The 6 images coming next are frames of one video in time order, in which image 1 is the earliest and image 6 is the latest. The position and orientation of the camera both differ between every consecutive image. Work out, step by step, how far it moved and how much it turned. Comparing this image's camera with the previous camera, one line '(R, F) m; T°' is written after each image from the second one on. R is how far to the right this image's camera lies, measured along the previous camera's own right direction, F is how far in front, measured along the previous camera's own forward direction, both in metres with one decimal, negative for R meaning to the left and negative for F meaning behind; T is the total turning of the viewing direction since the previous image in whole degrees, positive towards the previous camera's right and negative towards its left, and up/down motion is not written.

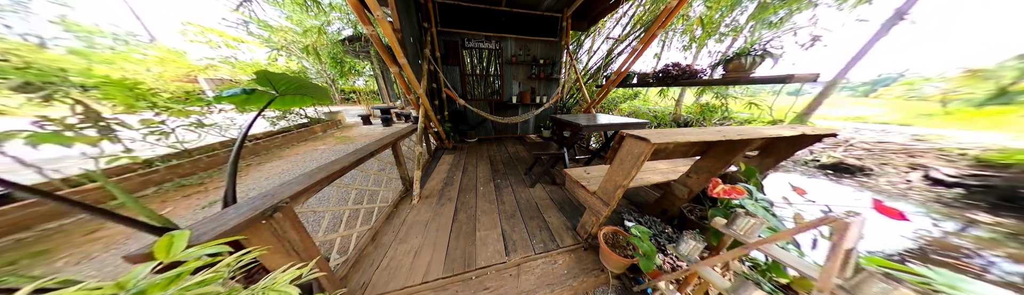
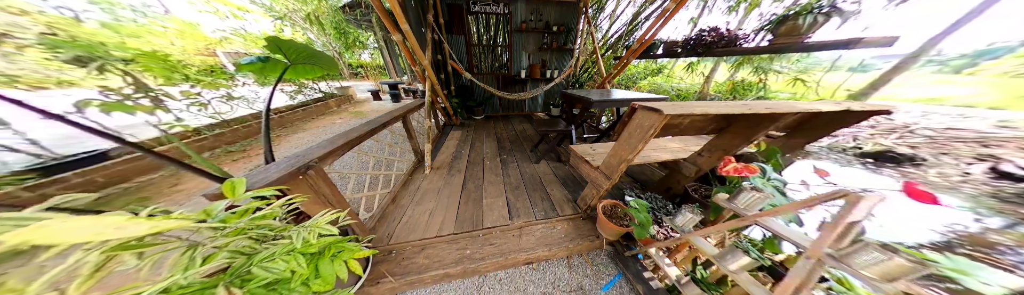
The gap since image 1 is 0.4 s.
(0.0, 0.0) m; -3°
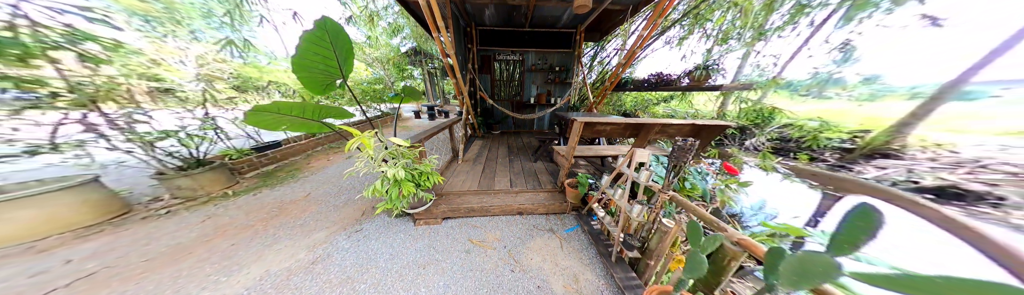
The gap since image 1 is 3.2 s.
(+0.2, -0.7) m; -6°
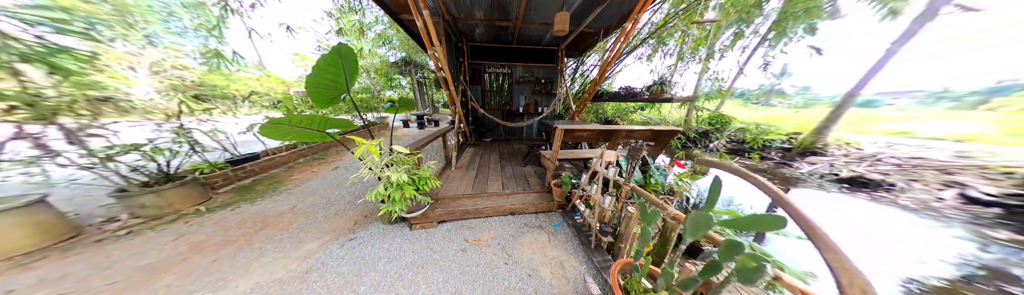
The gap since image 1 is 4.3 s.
(0.0, -0.2) m; +4°
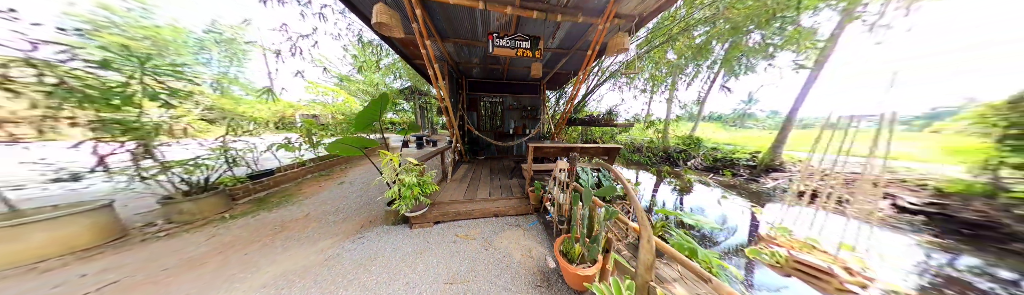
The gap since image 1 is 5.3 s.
(+0.2, -0.5) m; +1°
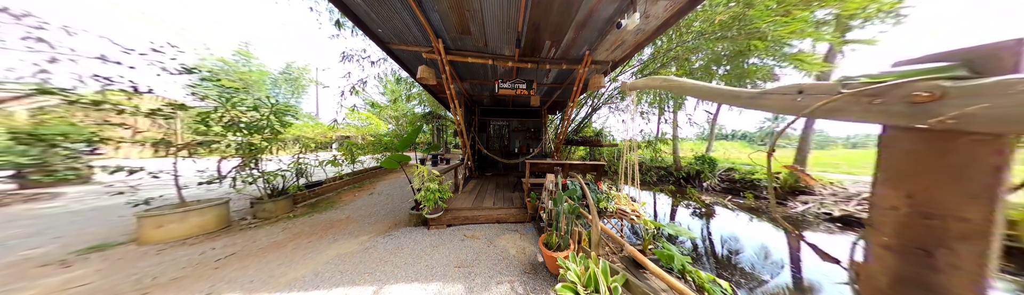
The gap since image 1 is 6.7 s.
(+0.2, -0.5) m; -4°
